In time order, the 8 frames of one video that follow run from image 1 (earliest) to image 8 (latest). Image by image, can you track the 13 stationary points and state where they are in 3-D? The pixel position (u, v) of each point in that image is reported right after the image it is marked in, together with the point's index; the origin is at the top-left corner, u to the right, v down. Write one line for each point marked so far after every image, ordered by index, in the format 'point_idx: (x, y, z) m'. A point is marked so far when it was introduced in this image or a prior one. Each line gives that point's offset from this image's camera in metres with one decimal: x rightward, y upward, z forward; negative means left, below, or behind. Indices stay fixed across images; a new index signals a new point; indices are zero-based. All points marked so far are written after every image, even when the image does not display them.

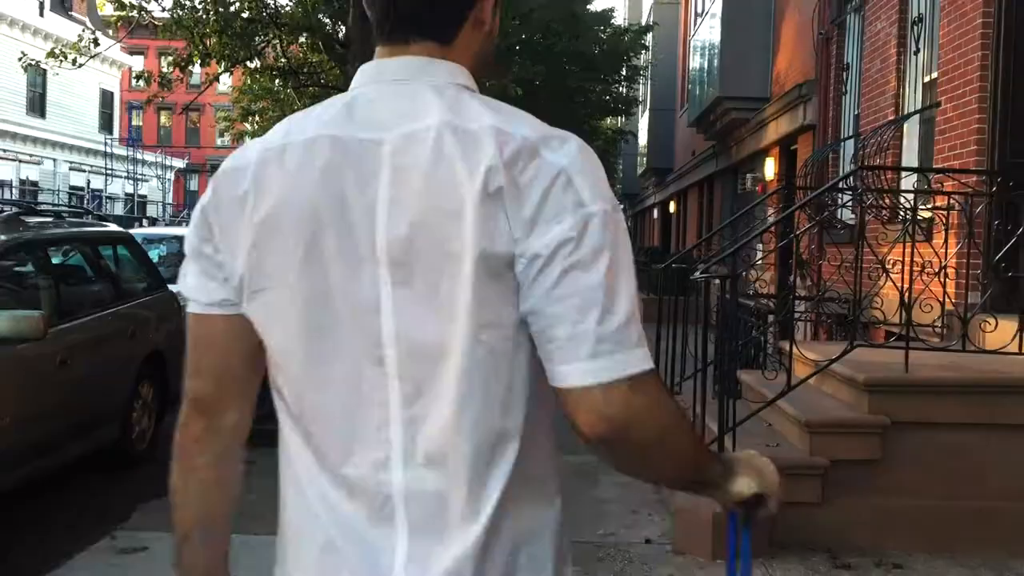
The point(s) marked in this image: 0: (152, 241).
0: (-3.8, +0.5, +10.1) m
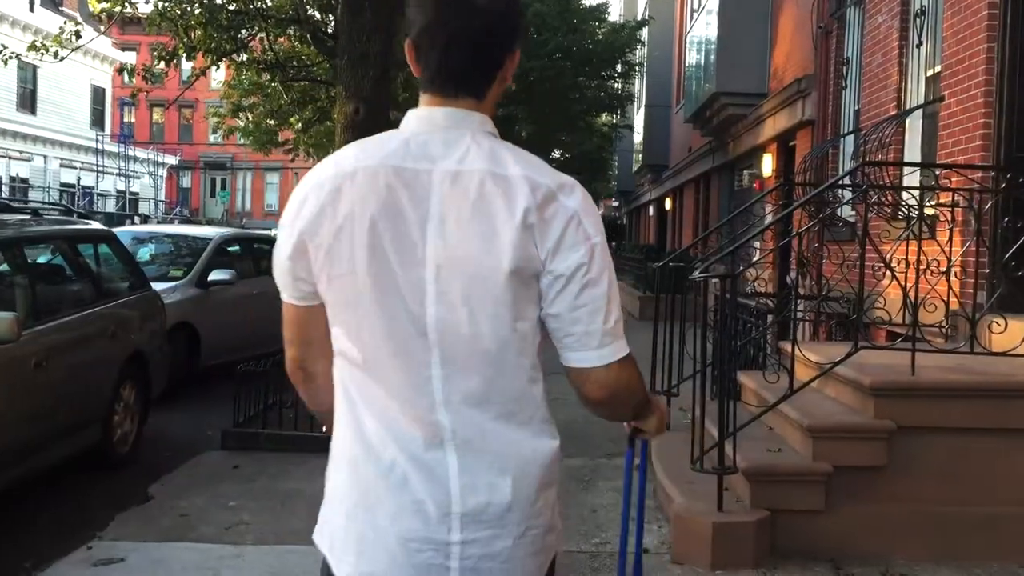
0: (-3.8, +0.5, +9.9) m
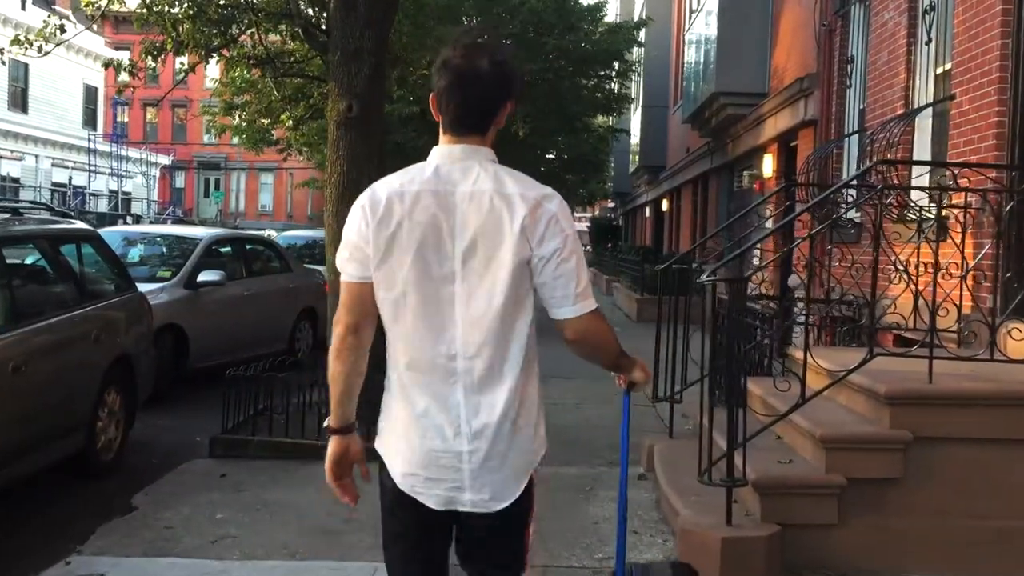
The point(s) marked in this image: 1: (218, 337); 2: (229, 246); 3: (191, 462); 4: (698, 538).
0: (-3.9, +0.5, +9.6) m
1: (-2.8, -0.5, +9.1) m
2: (-3.0, +0.4, +9.9) m
3: (-2.1, -1.1, +6.2) m
4: (+0.8, -1.1, +4.1) m
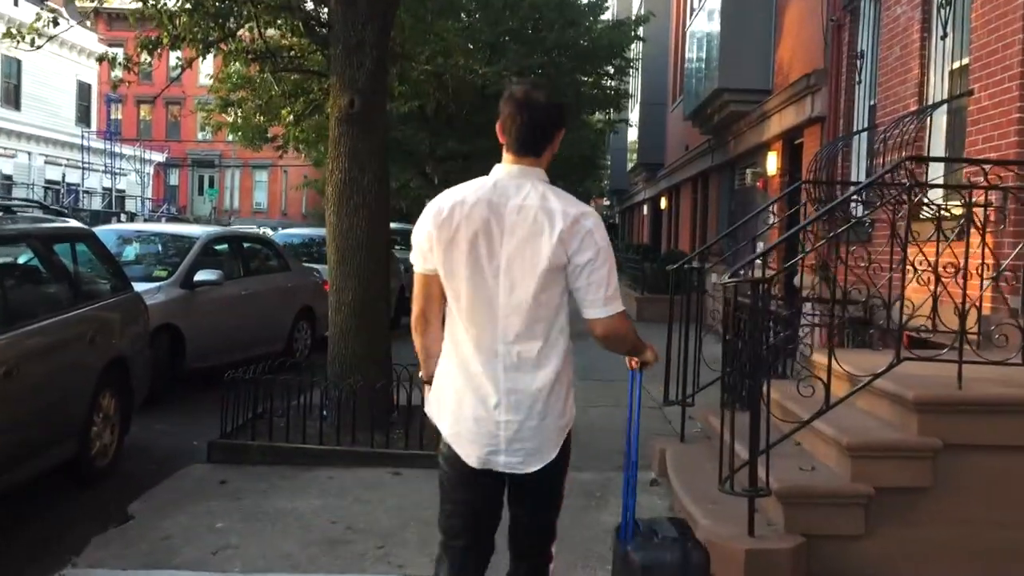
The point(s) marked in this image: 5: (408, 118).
0: (-3.8, +0.5, +9.4) m
1: (-2.8, -0.5, +8.9) m
2: (-2.9, +0.4, +9.8) m
3: (-2.1, -1.1, +6.0) m
4: (+0.9, -1.1, +4.0) m
5: (-1.5, +2.5, +13.7) m
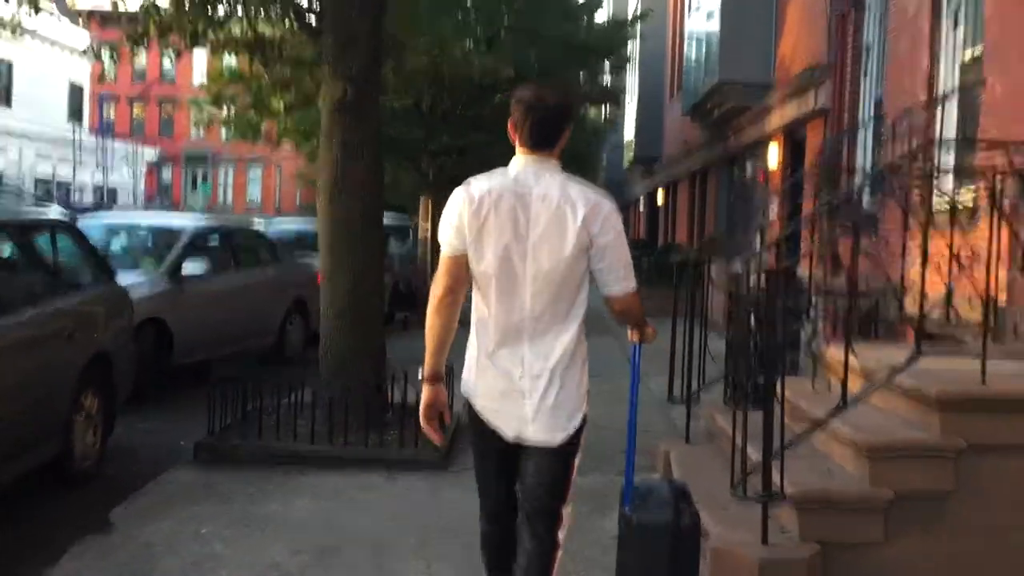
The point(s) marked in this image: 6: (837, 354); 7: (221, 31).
0: (-3.9, +0.5, +9.2) m
1: (-2.8, -0.4, +8.7) m
2: (-3.0, +0.5, +9.5) m
3: (-2.1, -1.1, +5.8) m
4: (+0.9, -1.1, +3.8) m
5: (-1.5, +2.5, +13.4) m
6: (+1.7, -0.4, +4.9) m
7: (-2.7, +2.3, +8.7) m
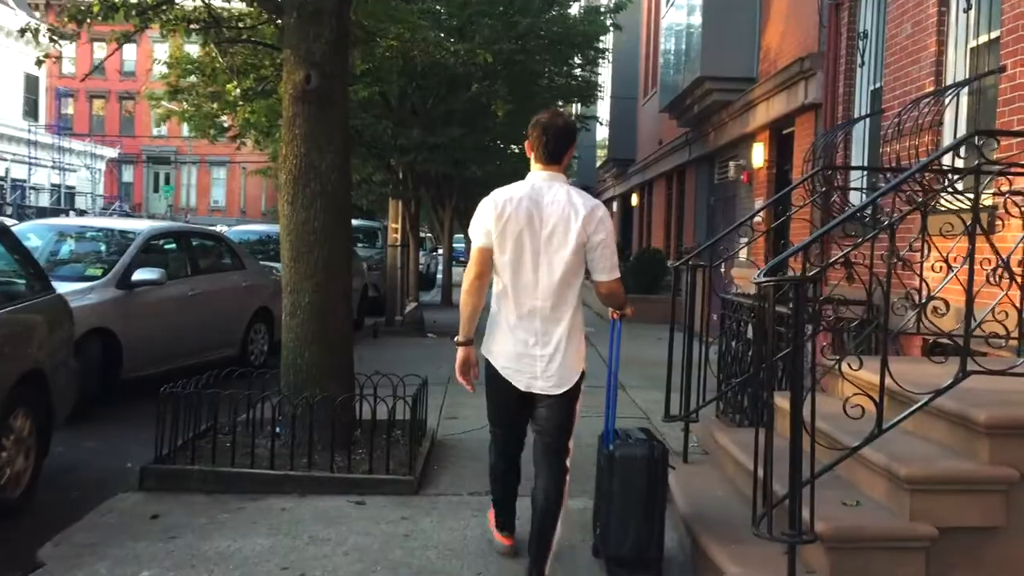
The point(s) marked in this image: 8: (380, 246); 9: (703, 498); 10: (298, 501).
0: (-4.1, +0.5, +8.5) m
1: (-3.0, -0.5, +8.0) m
2: (-3.2, +0.4, +8.9) m
3: (-2.2, -1.1, +5.2) m
4: (+0.8, -1.1, +3.3) m
5: (-1.9, +2.5, +12.8) m
6: (+1.6, -0.4, +4.4) m
7: (-2.9, +2.3, +8.0) m
8: (-2.4, +0.8, +17.2) m
9: (+0.9, -1.0, +4.6) m
10: (-1.1, -1.1, +5.1) m
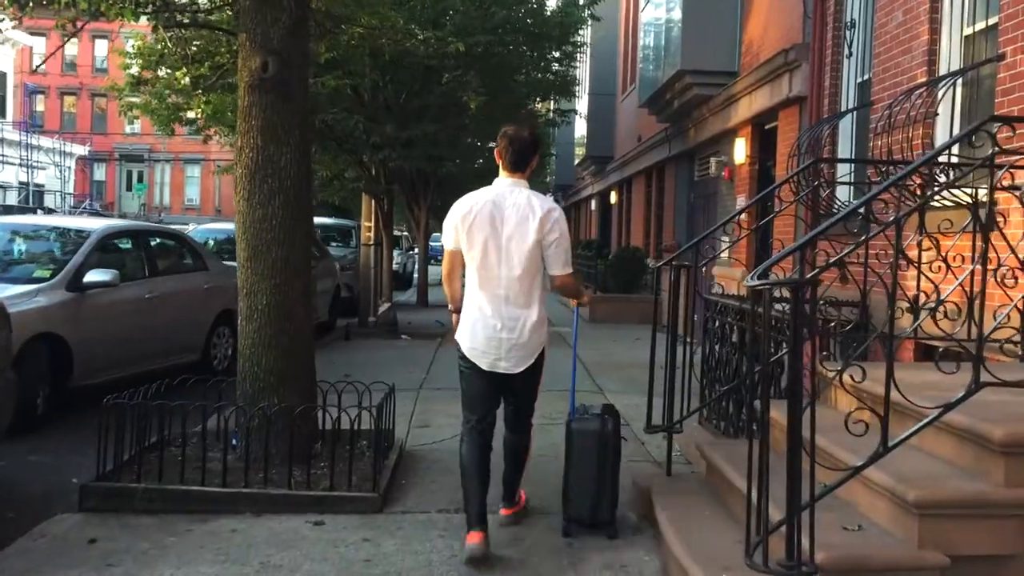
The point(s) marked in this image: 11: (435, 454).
0: (-4.3, +0.5, +8.1) m
1: (-3.2, -0.5, +7.6) m
2: (-3.4, +0.4, +8.4) m
3: (-2.3, -1.2, +4.8) m
4: (+0.7, -1.1, +2.9) m
5: (-2.2, +2.5, +12.4) m
6: (+1.5, -0.4, +4.1) m
7: (-3.1, +2.3, +7.6) m
8: (-2.8, +0.8, +16.8) m
9: (+0.8, -1.0, +4.3) m
10: (-1.3, -1.2, +4.7) m
11: (-0.5, -1.1, +6.0) m
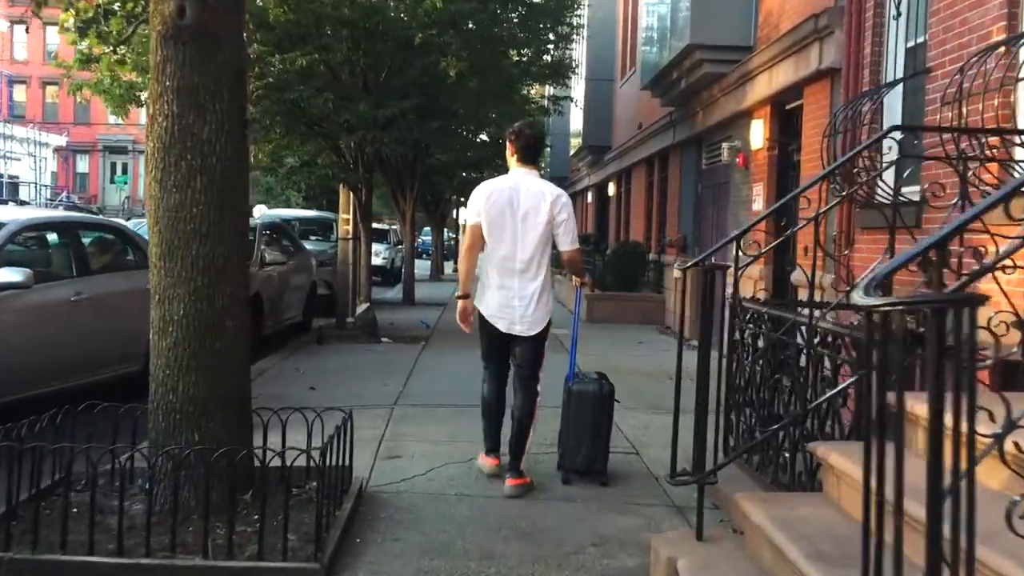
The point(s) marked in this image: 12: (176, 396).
0: (-4.4, +0.4, +6.9) m
1: (-3.3, -0.5, +6.4) m
2: (-3.5, +0.4, +7.3) m
3: (-2.4, -1.2, +3.6) m
4: (+0.7, -1.1, +1.8) m
5: (-2.3, +2.5, +11.2) m
6: (+1.4, -0.4, +3.0) m
7: (-3.2, +2.3, +6.4) m
8: (-3.0, +0.8, +15.6) m
9: (+0.7, -1.1, +3.1) m
10: (-1.4, -1.2, +3.6) m
11: (-0.6, -1.1, +4.9) m
12: (-1.5, -0.5, +4.3) m
